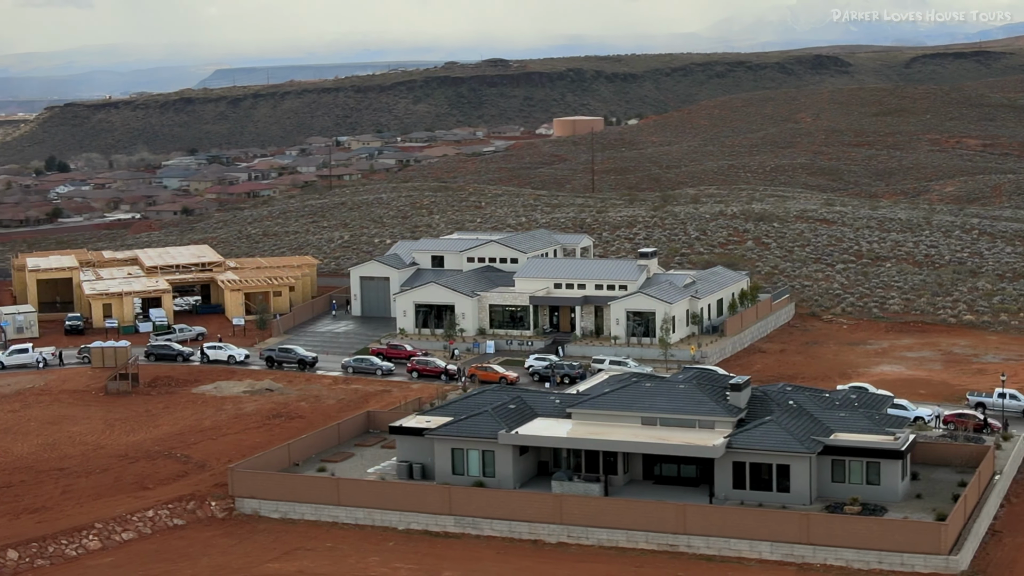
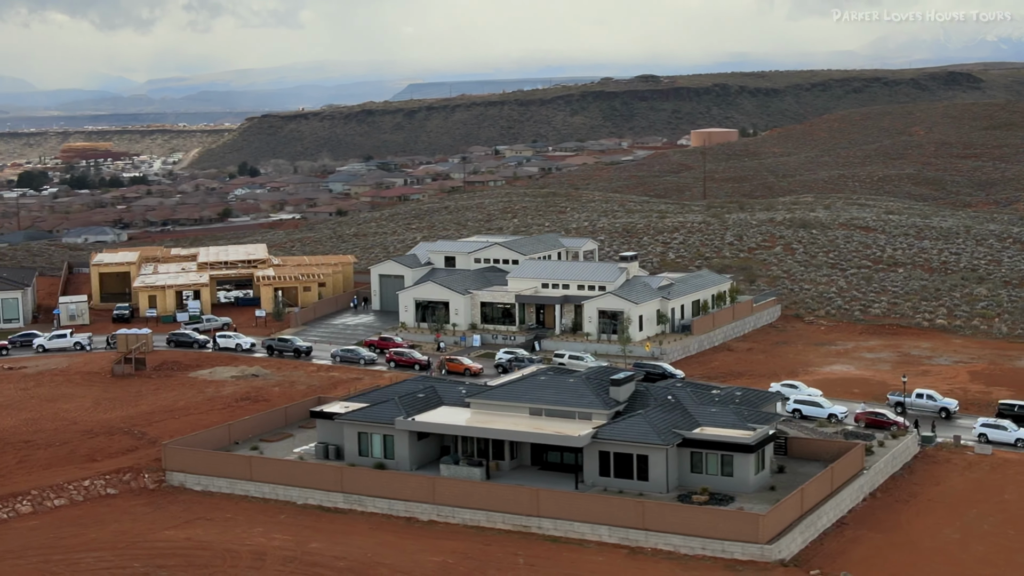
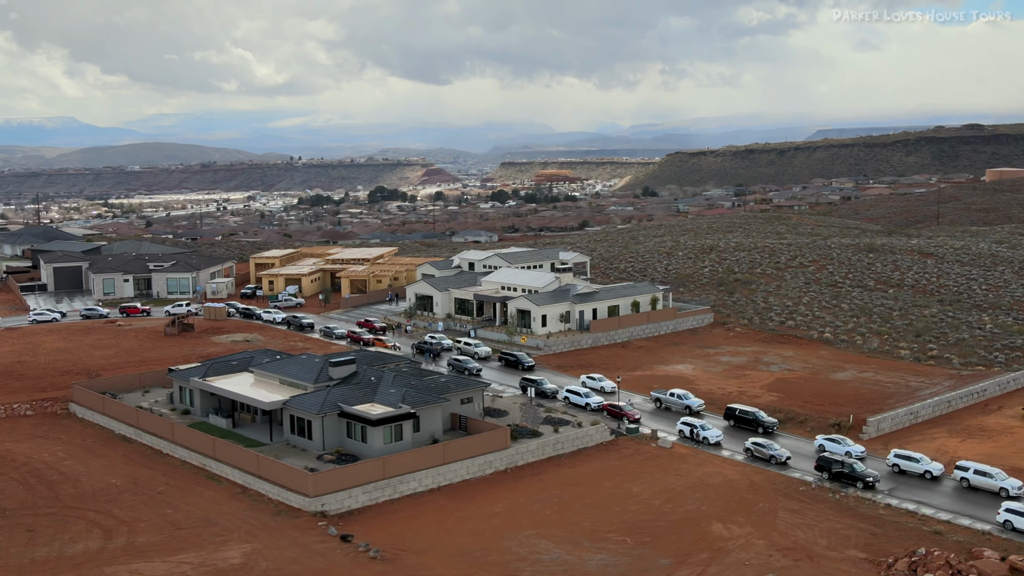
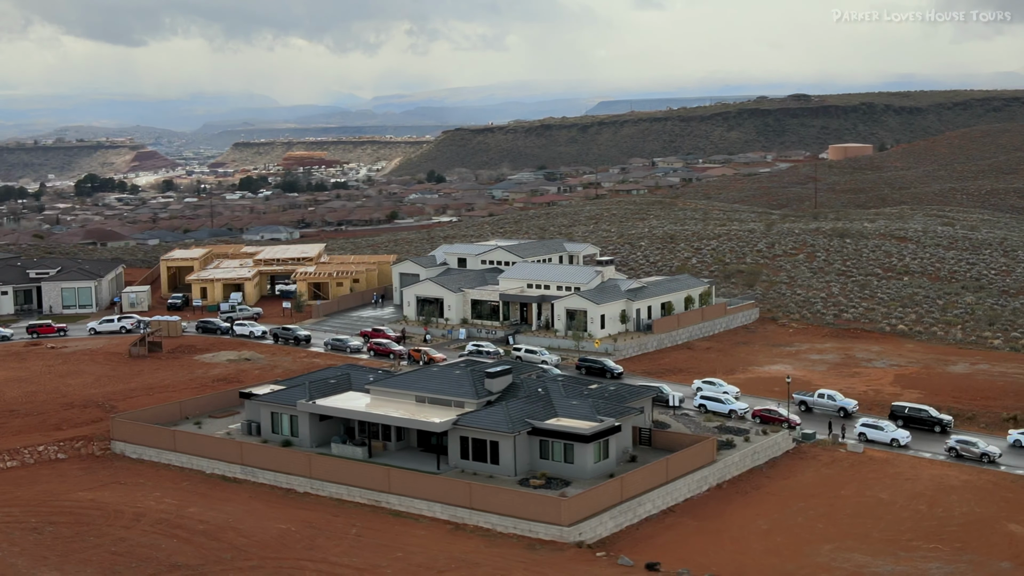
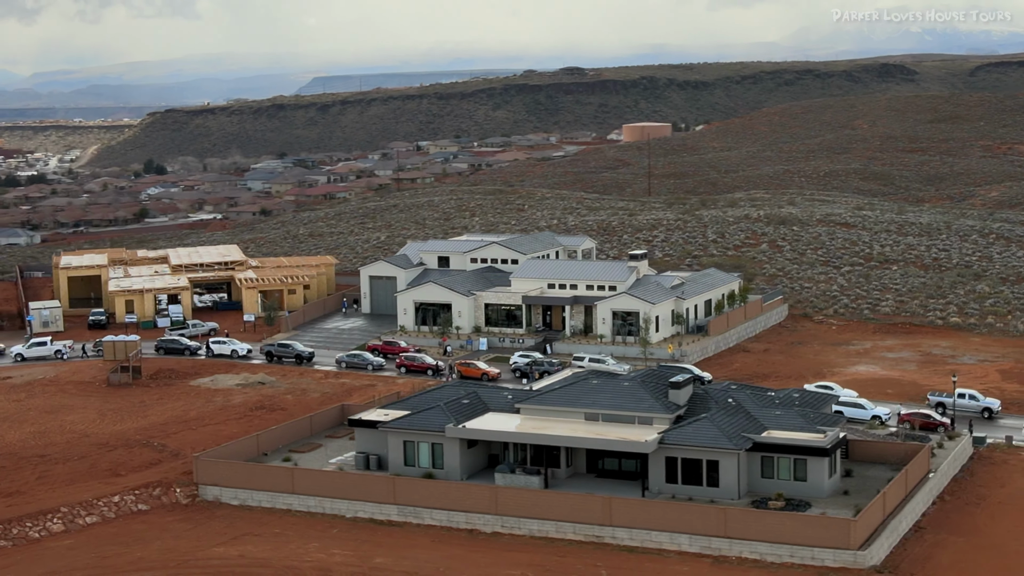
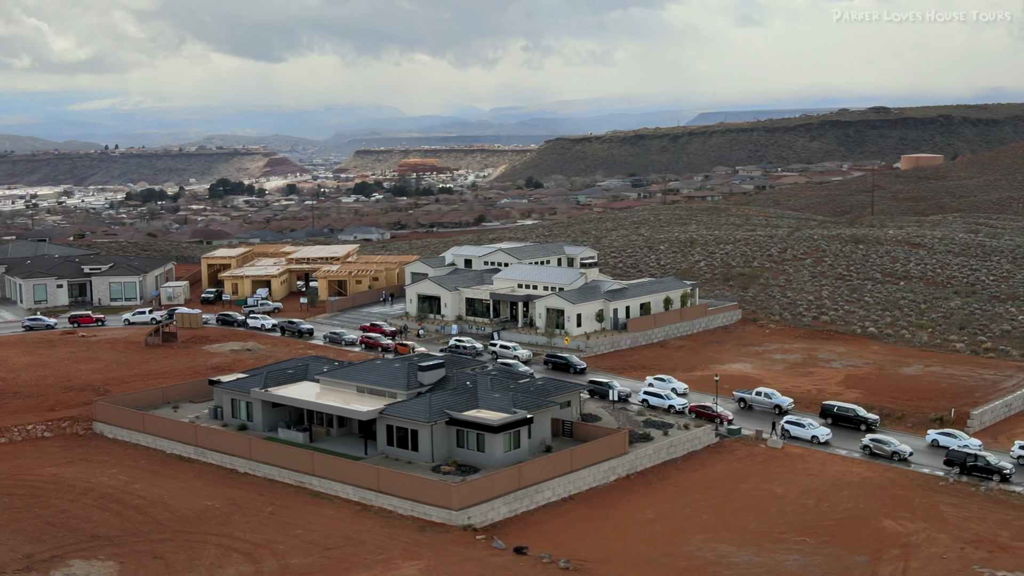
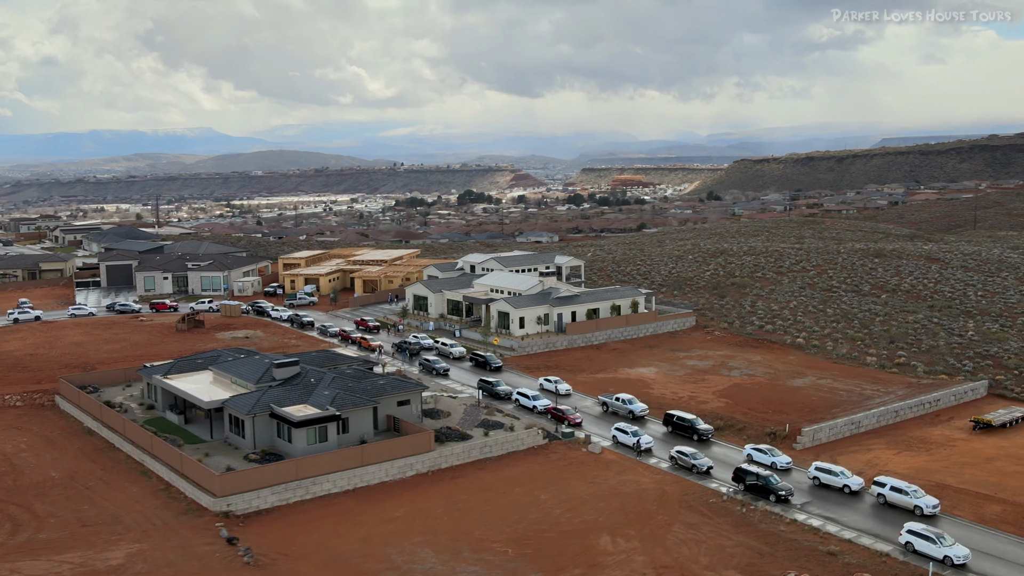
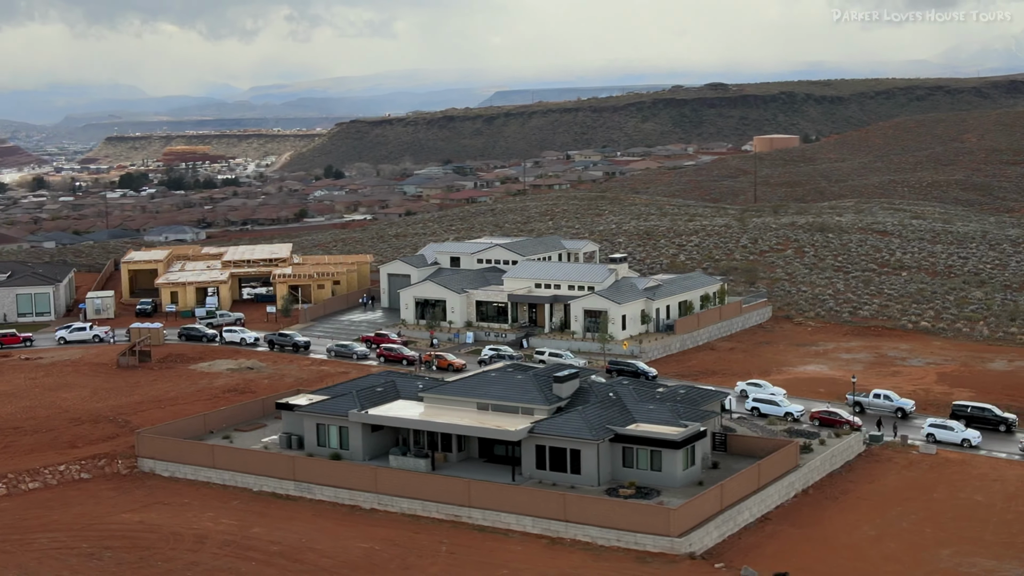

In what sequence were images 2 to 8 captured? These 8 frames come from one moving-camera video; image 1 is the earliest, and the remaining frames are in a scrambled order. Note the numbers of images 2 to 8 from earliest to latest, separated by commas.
5, 2, 8, 4, 6, 3, 7
